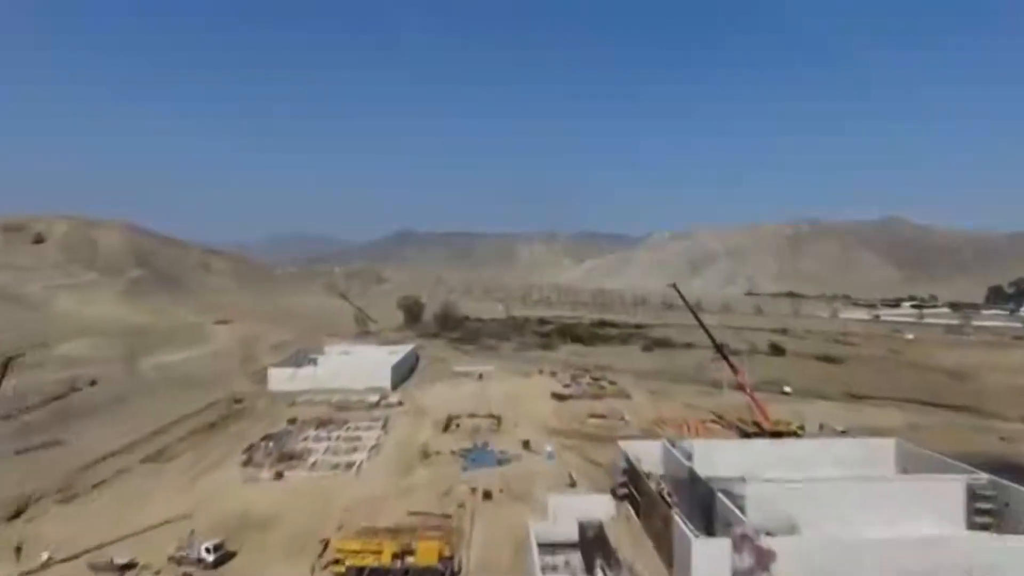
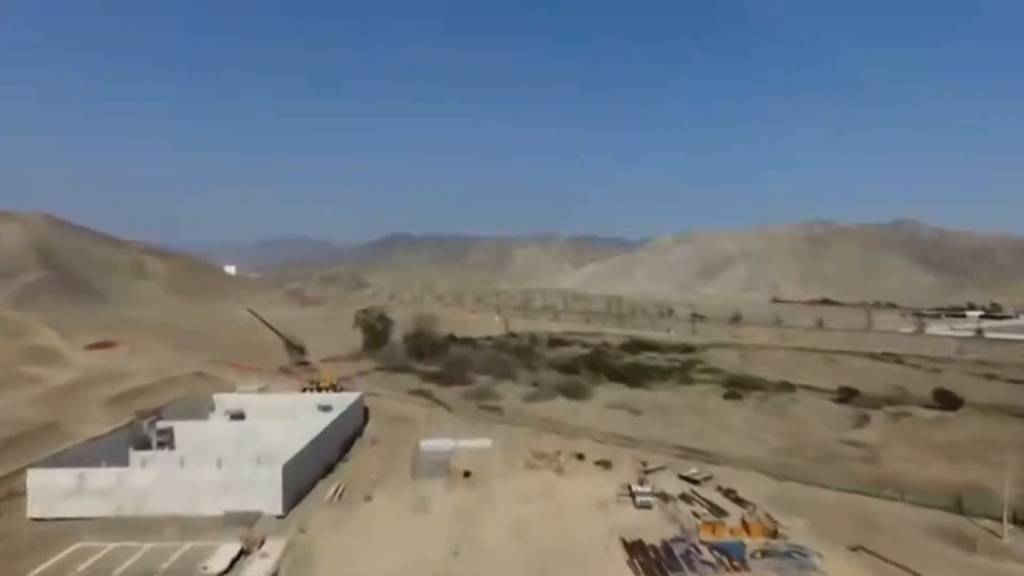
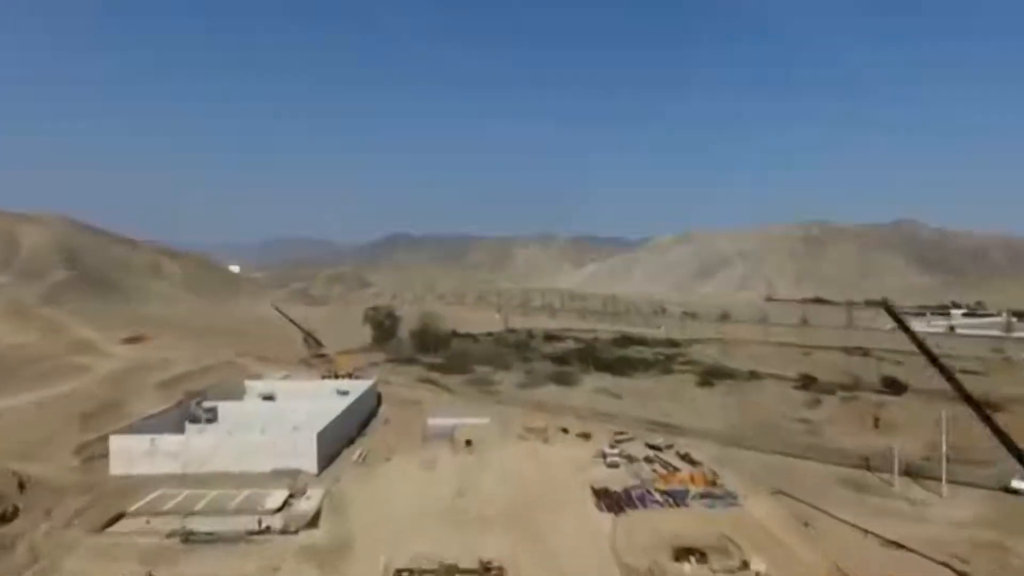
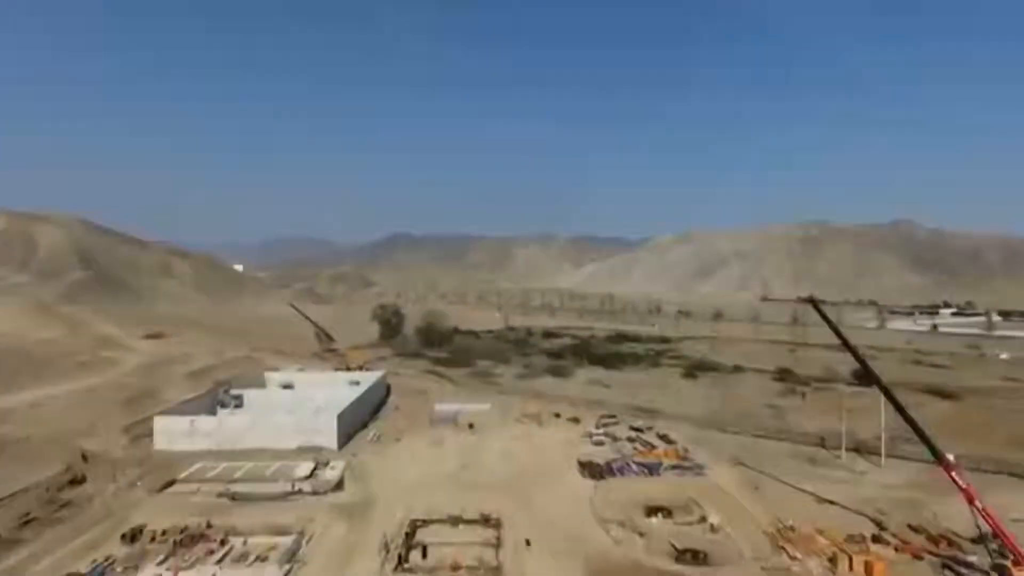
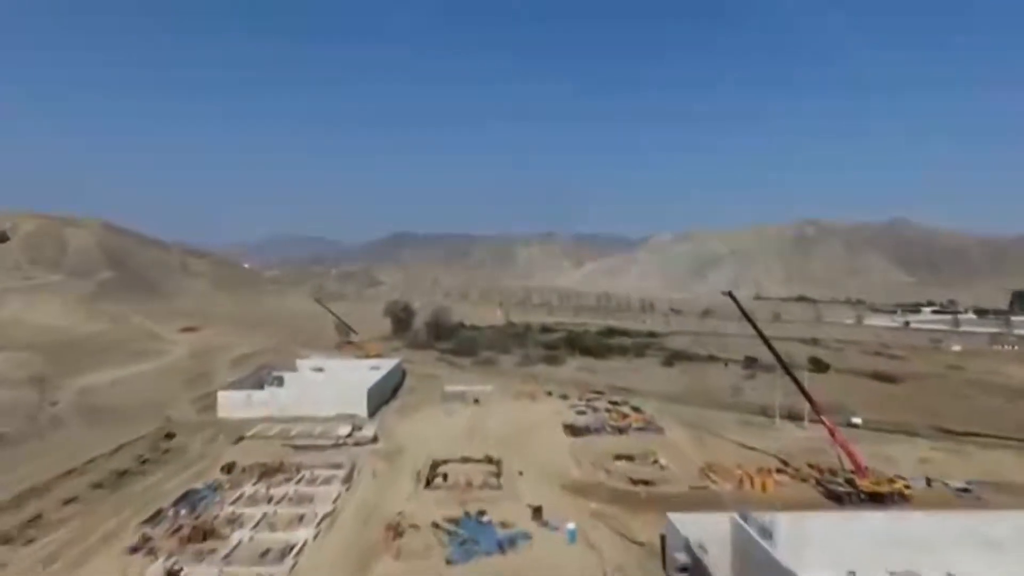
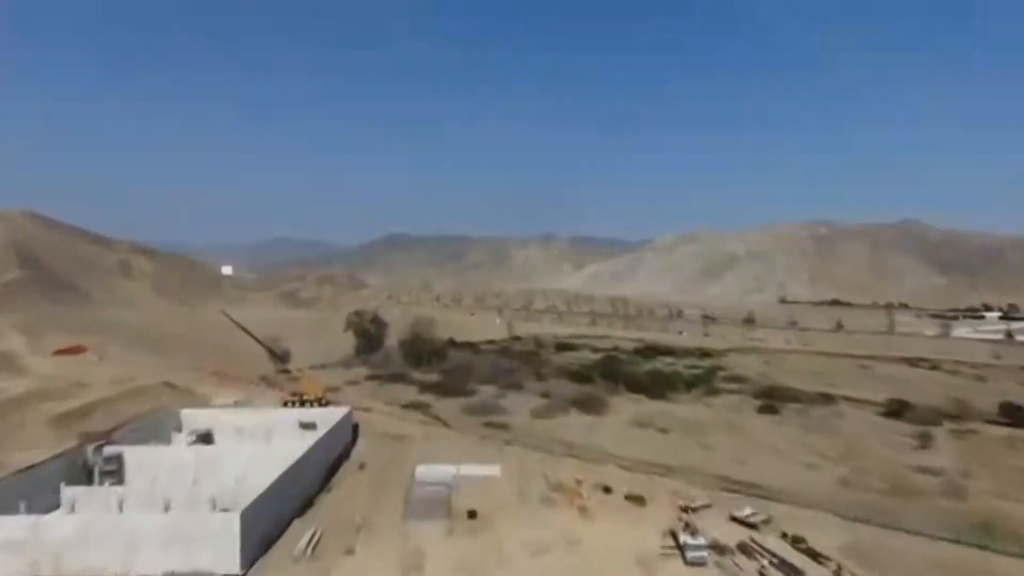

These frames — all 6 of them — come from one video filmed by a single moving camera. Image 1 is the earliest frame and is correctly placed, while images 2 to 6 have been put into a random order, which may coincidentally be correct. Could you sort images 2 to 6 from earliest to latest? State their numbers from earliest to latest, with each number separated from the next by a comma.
5, 4, 3, 2, 6
